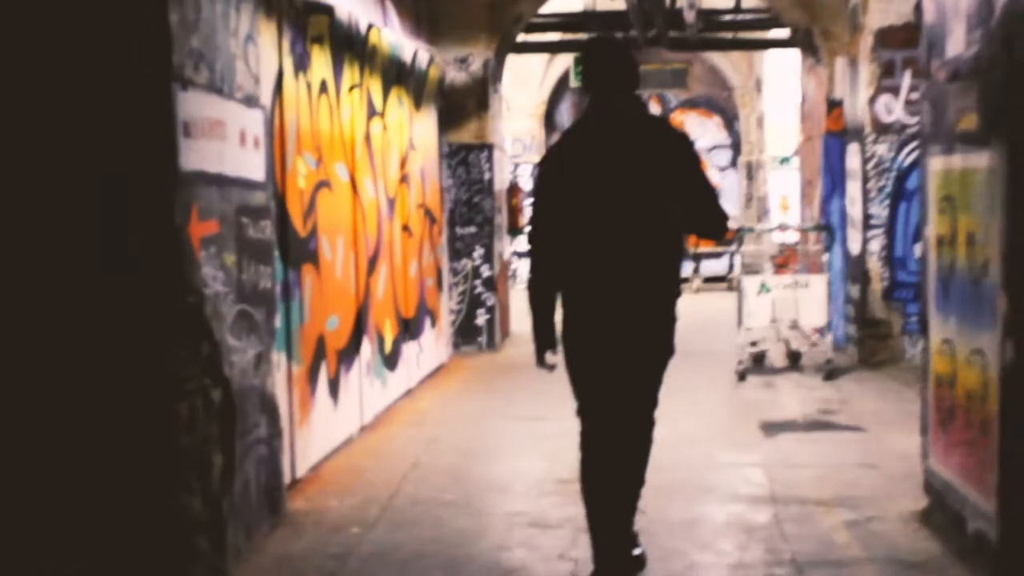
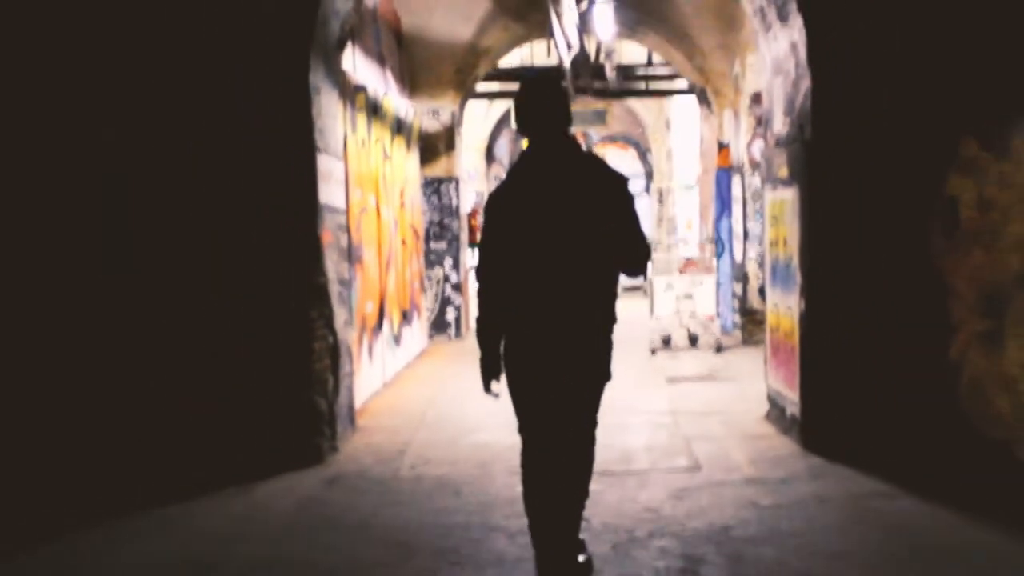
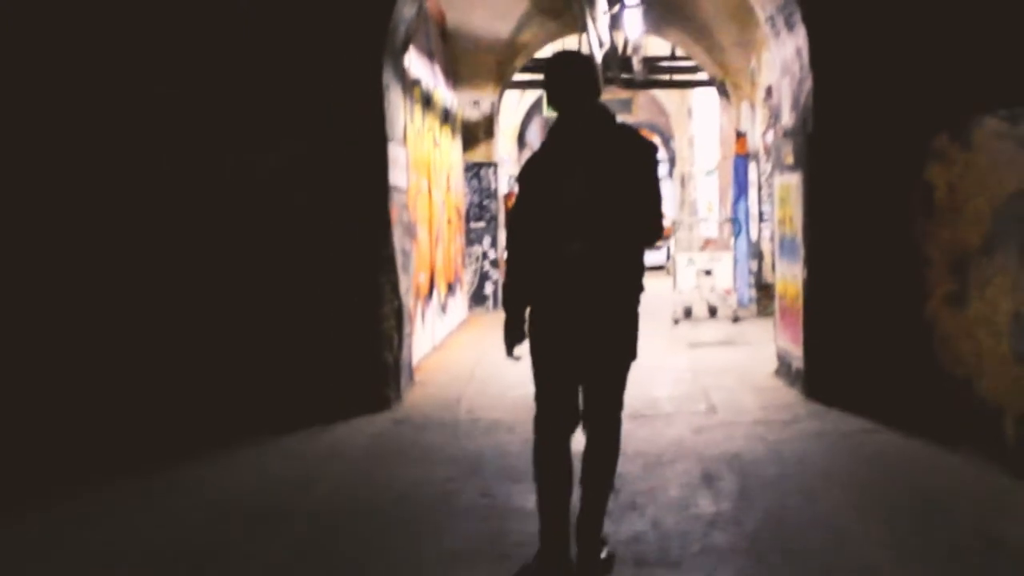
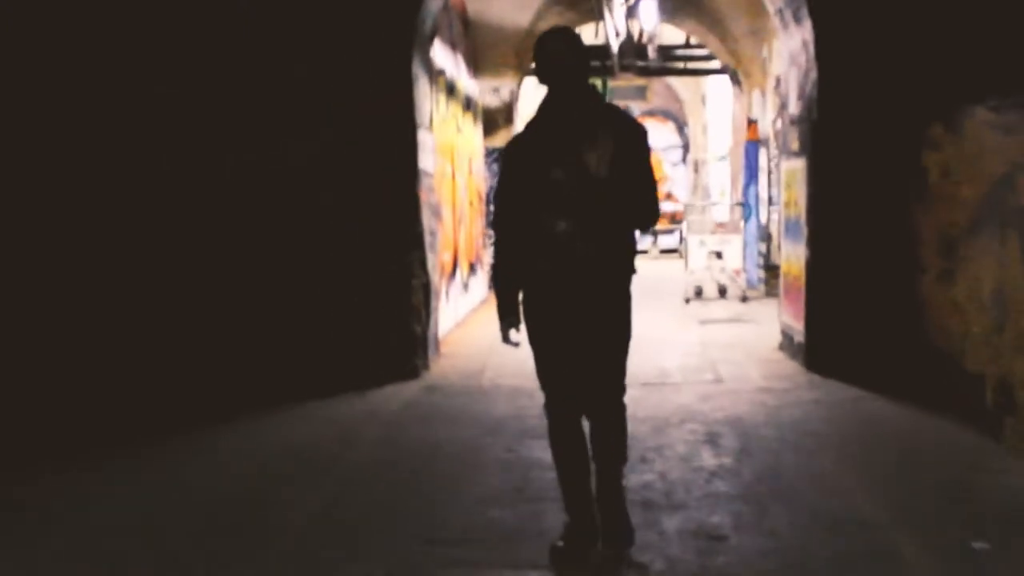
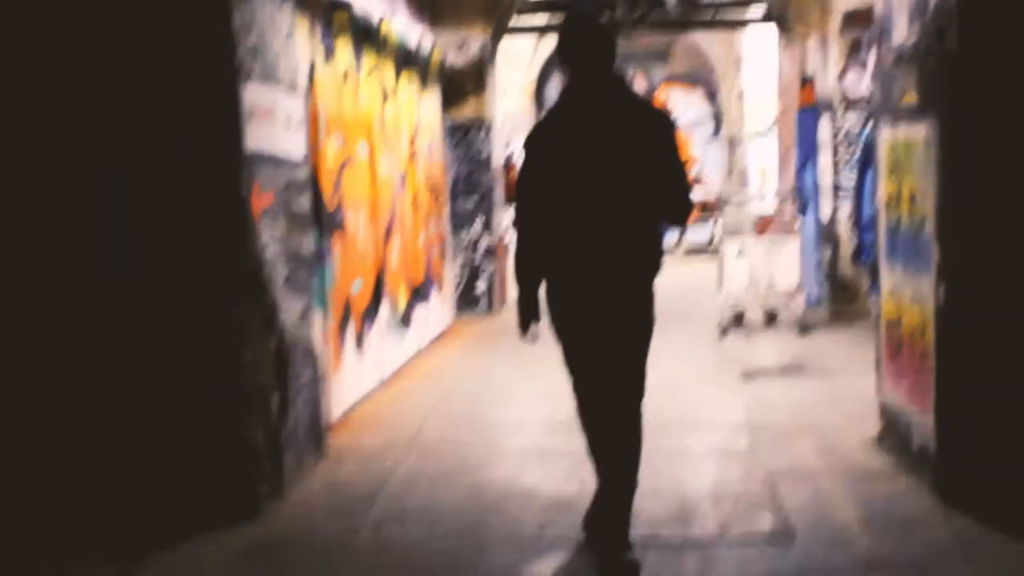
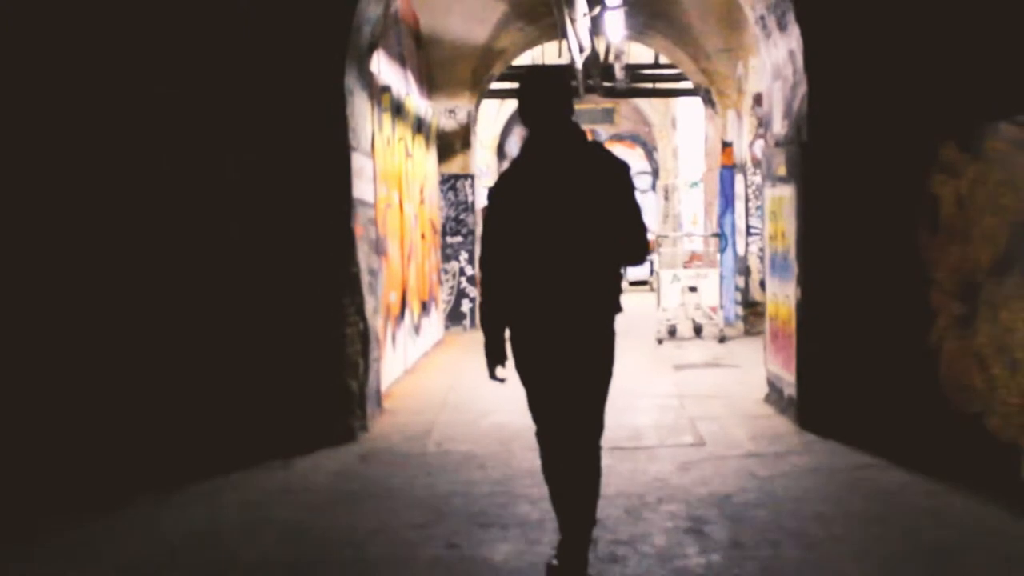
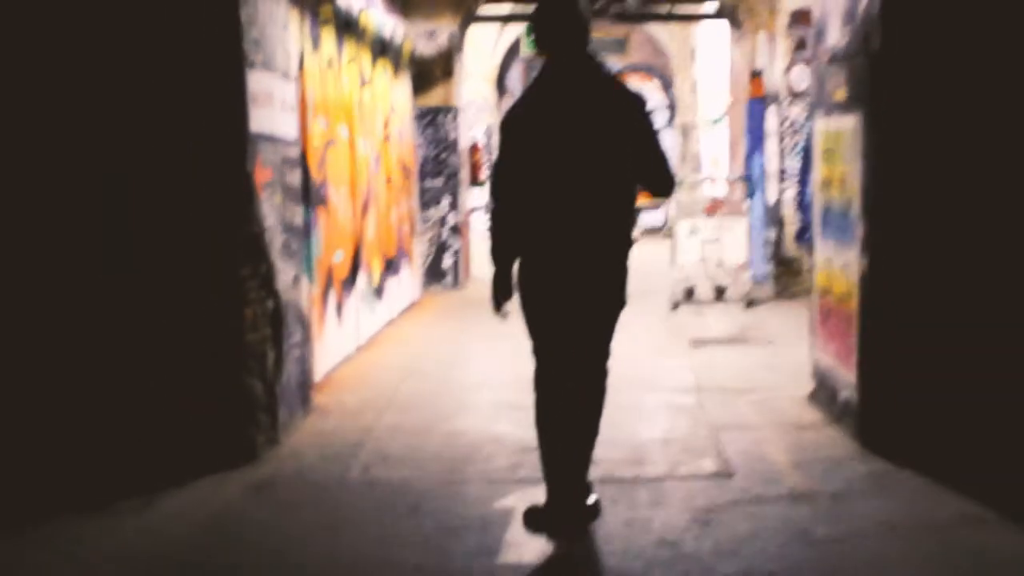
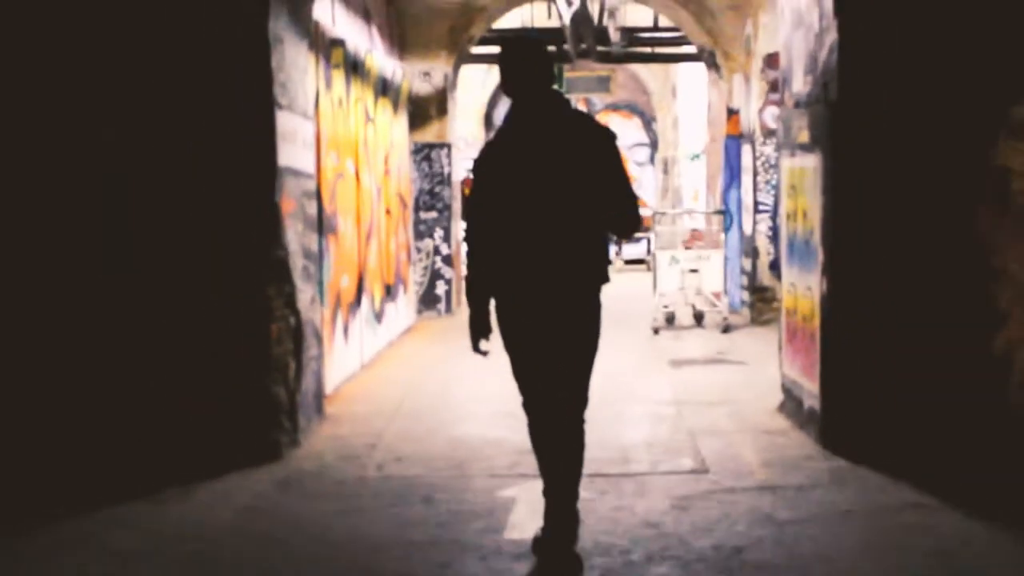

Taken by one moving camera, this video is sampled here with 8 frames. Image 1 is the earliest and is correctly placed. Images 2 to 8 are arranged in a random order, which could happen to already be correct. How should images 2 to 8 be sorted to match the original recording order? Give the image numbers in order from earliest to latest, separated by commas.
5, 7, 8, 2, 6, 3, 4
